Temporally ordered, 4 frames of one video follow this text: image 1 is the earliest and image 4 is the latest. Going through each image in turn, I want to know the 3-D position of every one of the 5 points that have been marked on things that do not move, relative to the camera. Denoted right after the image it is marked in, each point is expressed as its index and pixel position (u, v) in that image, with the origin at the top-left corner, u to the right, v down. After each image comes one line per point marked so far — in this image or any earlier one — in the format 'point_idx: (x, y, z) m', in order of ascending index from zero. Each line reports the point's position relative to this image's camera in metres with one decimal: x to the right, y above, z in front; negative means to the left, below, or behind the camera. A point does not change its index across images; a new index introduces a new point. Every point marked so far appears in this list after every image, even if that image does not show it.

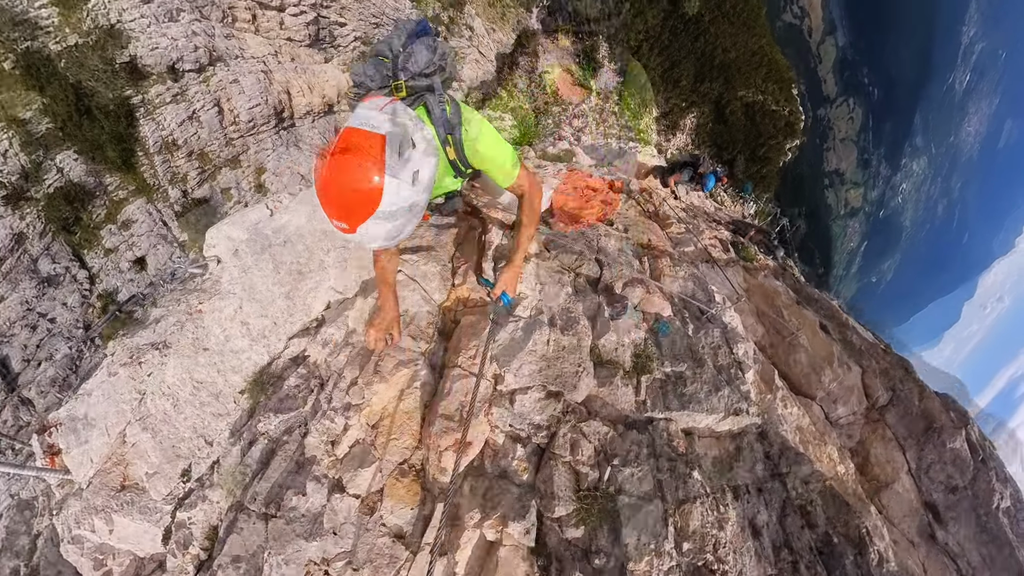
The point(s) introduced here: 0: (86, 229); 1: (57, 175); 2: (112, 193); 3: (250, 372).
0: (-15.9, +1.8, +10.0) m
1: (-17.5, +3.9, +10.2) m
2: (-15.4, +3.2, +10.2) m
3: (-6.3, -2.0, +6.7) m
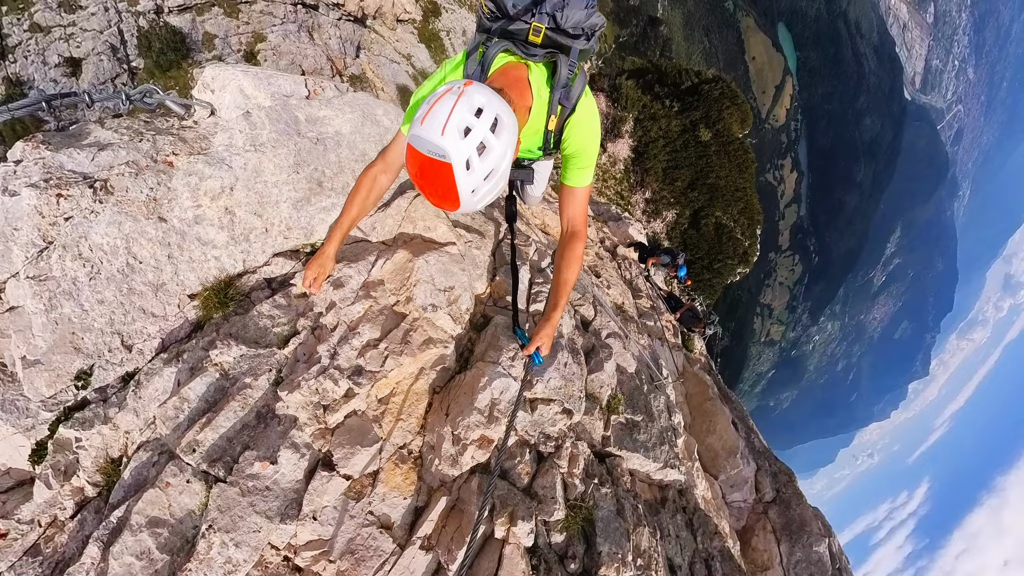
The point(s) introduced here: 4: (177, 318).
0: (-13.5, +7.6, +7.1) m
1: (-14.1, +10.1, +7.1) m
2: (-12.5, +8.7, +7.4) m
3: (-5.8, +0.2, +5.2) m
4: (-6.3, -0.5, +5.0) m
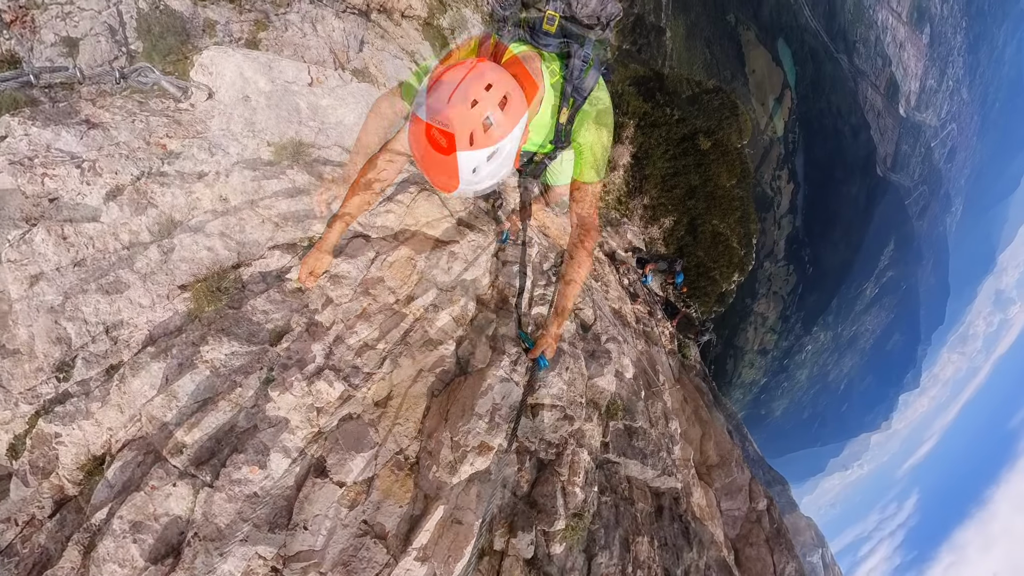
0: (-13.4, +10.7, +8.0) m
1: (-14.0, +13.3, +8.1) m
2: (-12.5, +11.8, +8.4) m
3: (-5.9, +3.2, +6.1) m
4: (-6.4, +2.5, +5.8) m
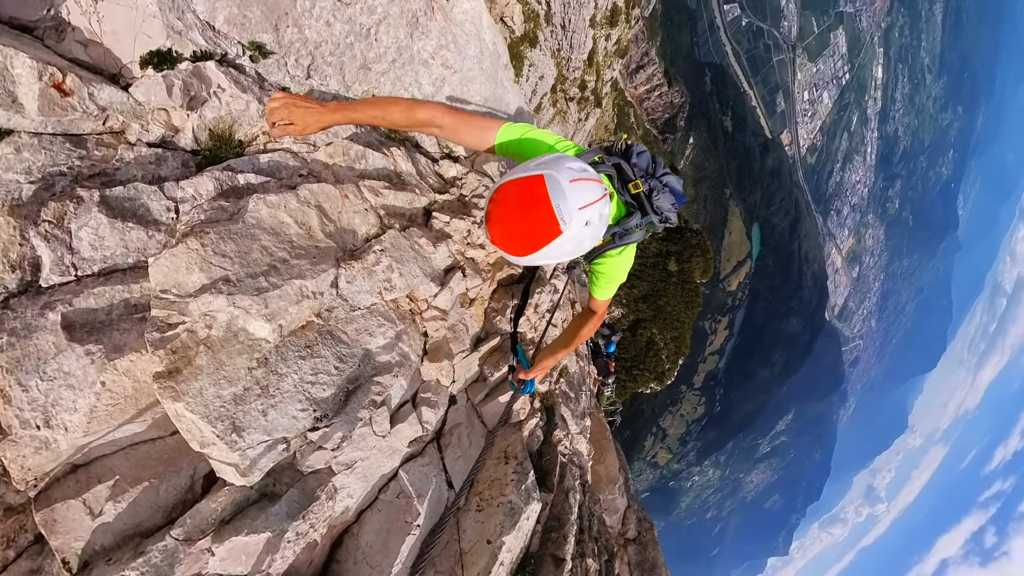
0: (-7.7, +13.5, +8.2) m
1: (-7.2, +16.0, +8.6) m
2: (-6.5, +14.1, +8.8) m
3: (-3.4, +3.8, +5.9) m
4: (-4.2, +3.4, +5.5) m
